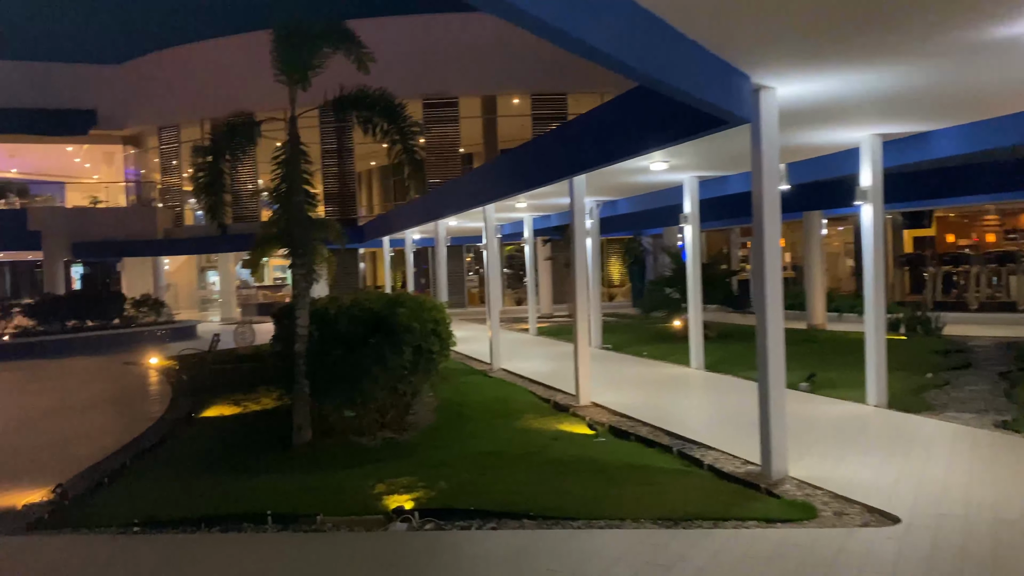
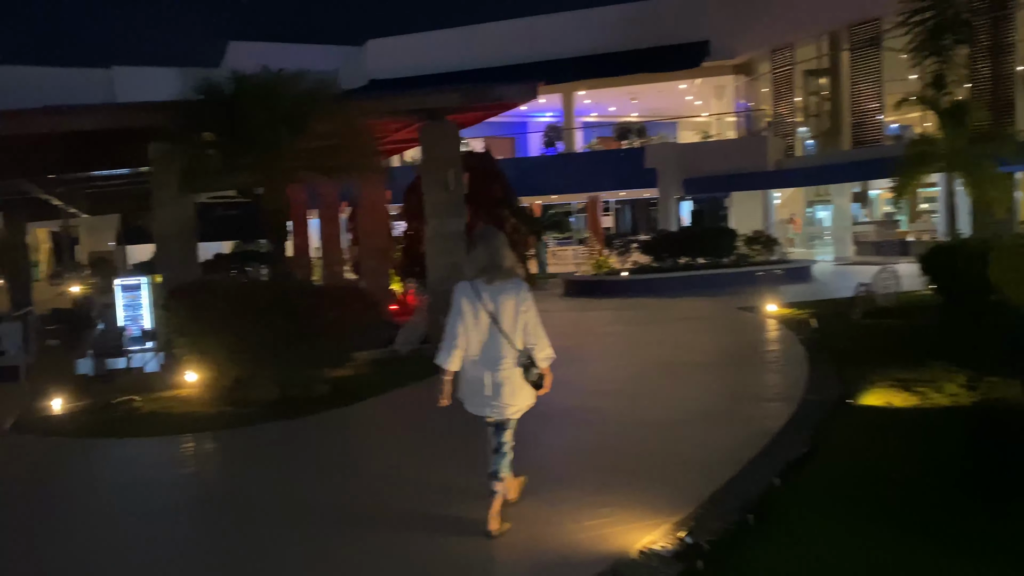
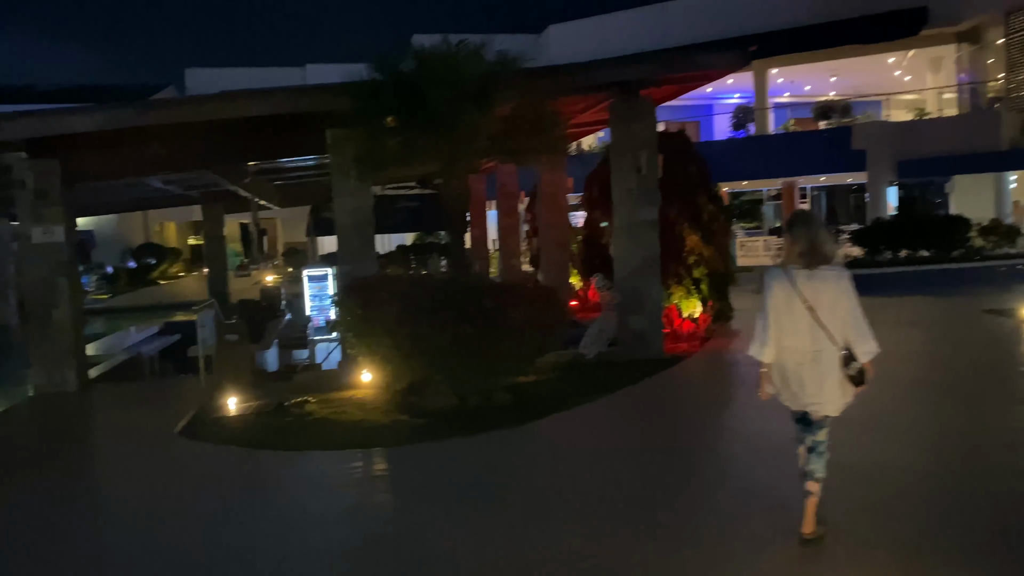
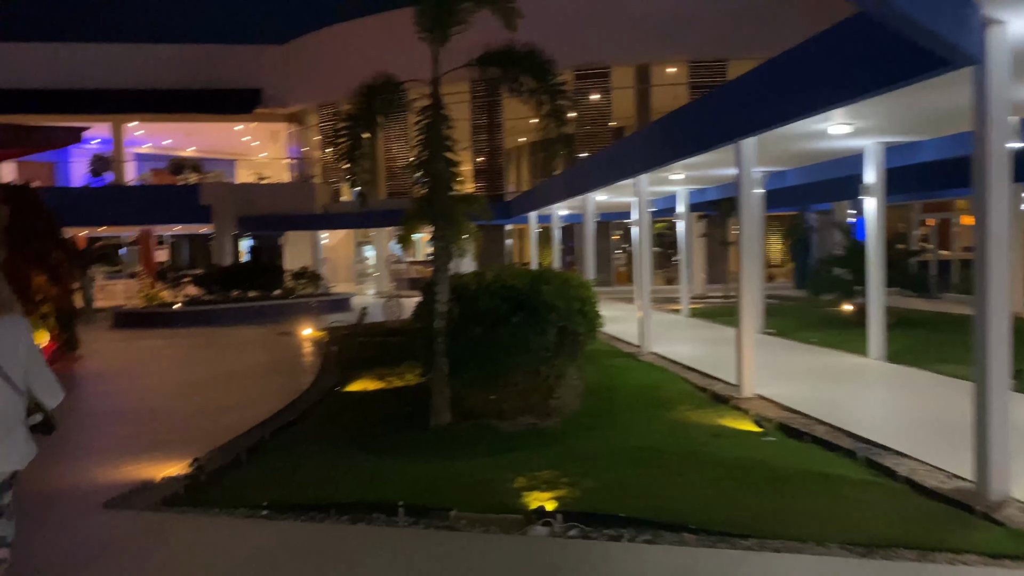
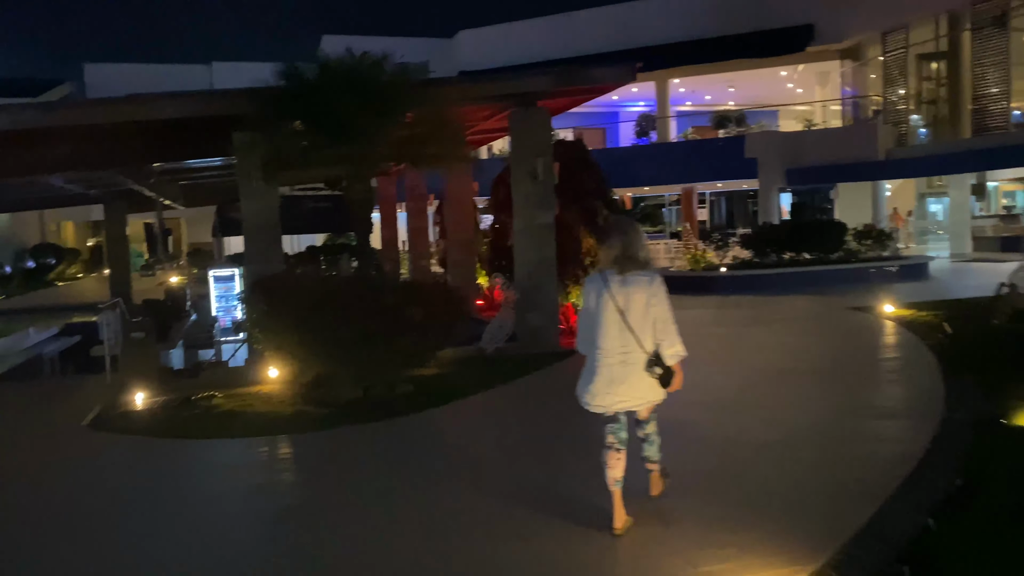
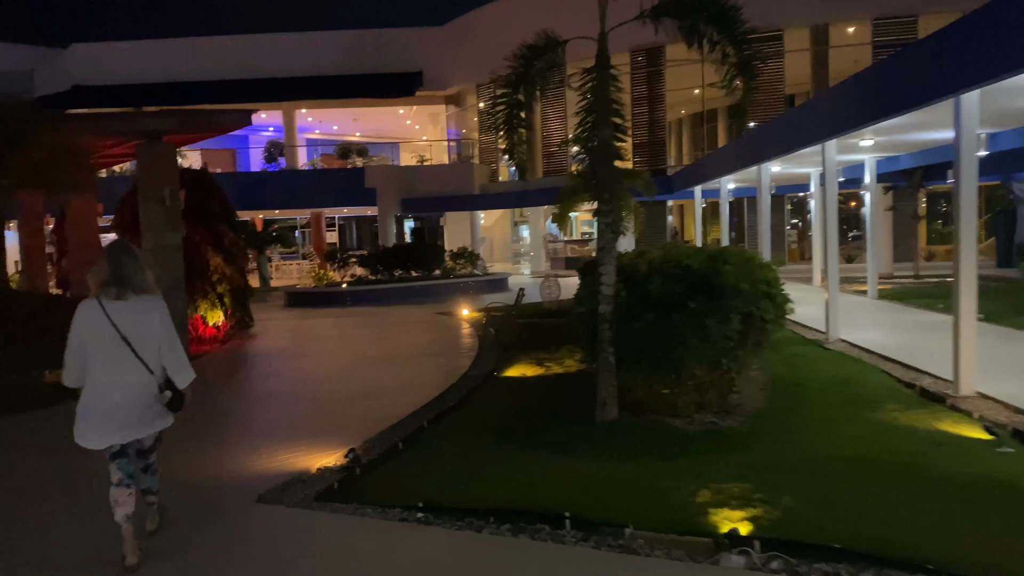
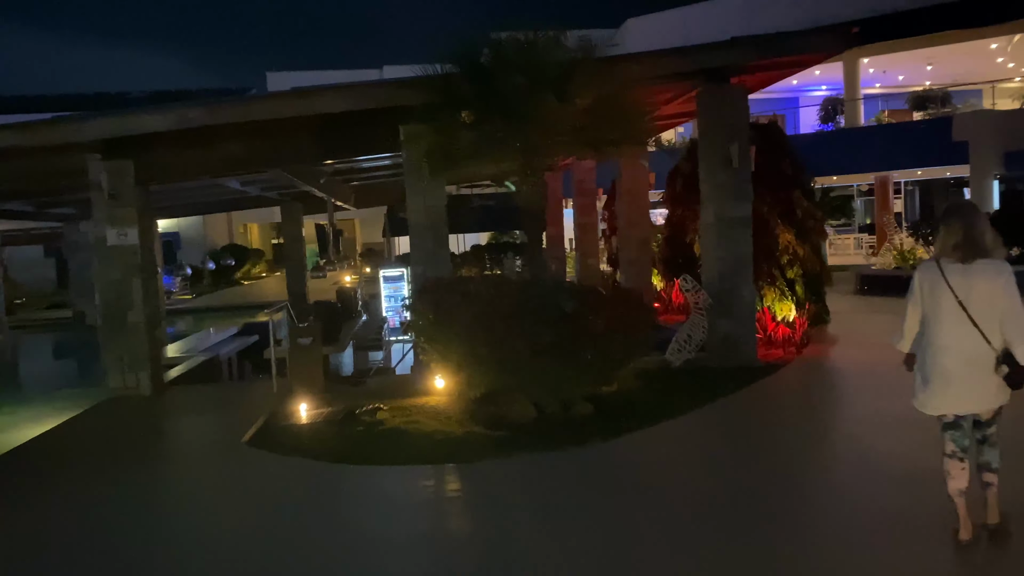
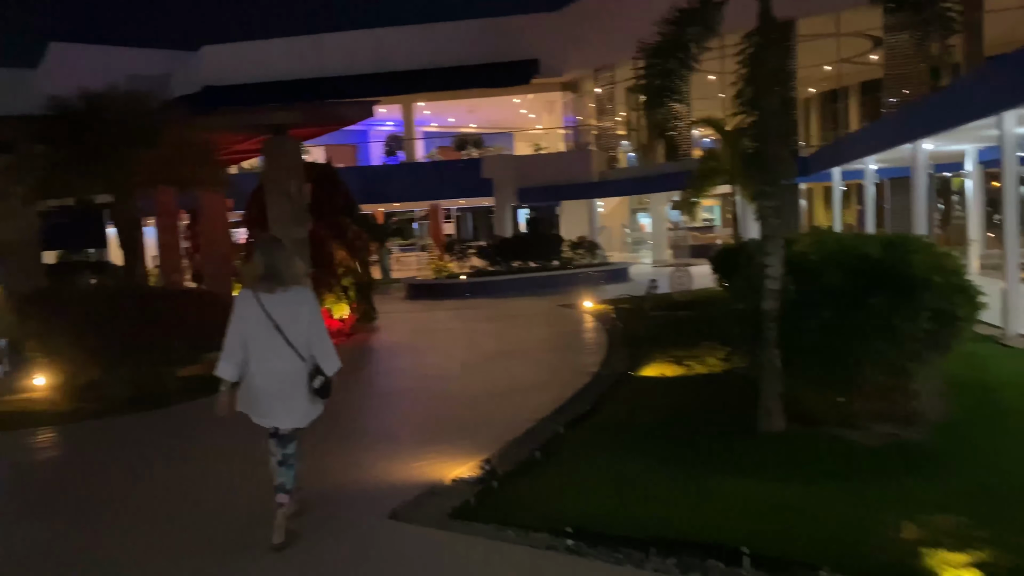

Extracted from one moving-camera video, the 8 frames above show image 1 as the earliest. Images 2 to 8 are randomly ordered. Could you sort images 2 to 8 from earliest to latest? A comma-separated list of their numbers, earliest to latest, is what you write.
4, 6, 8, 2, 5, 3, 7
